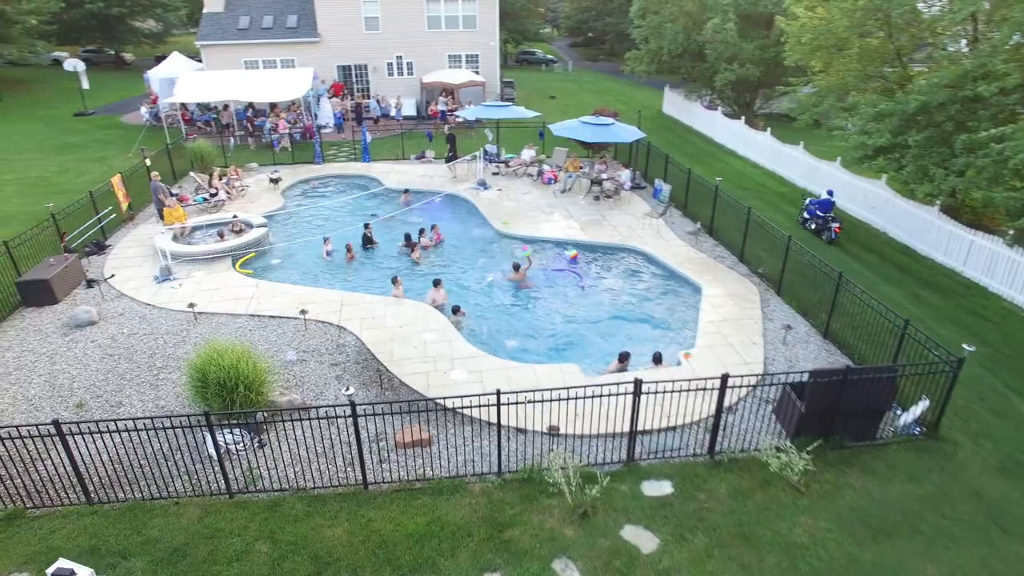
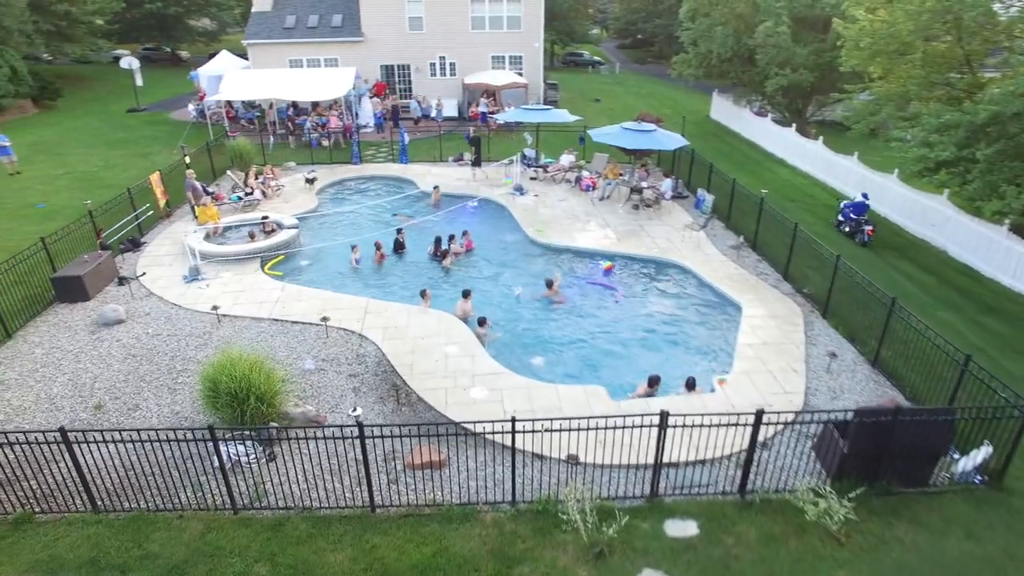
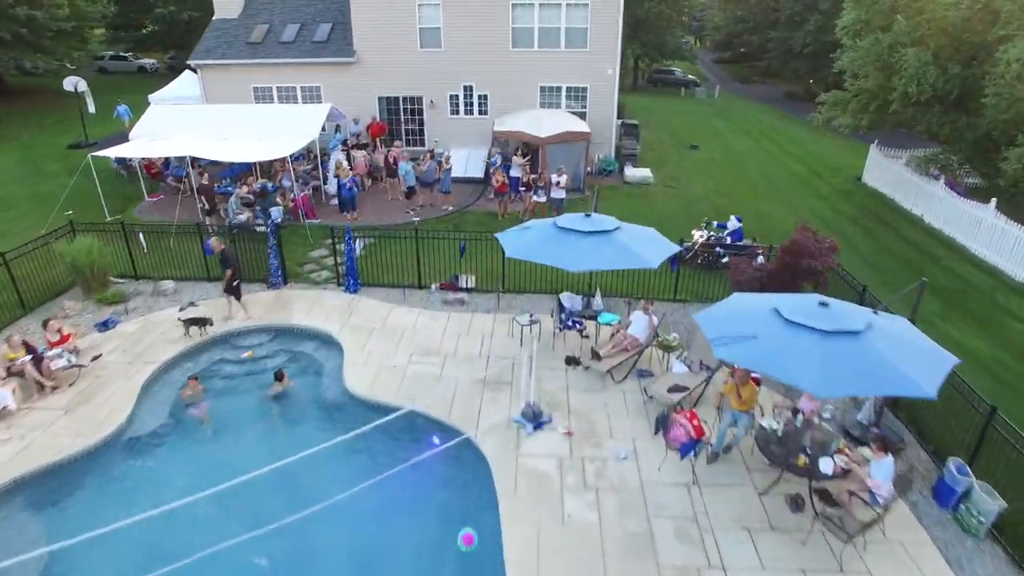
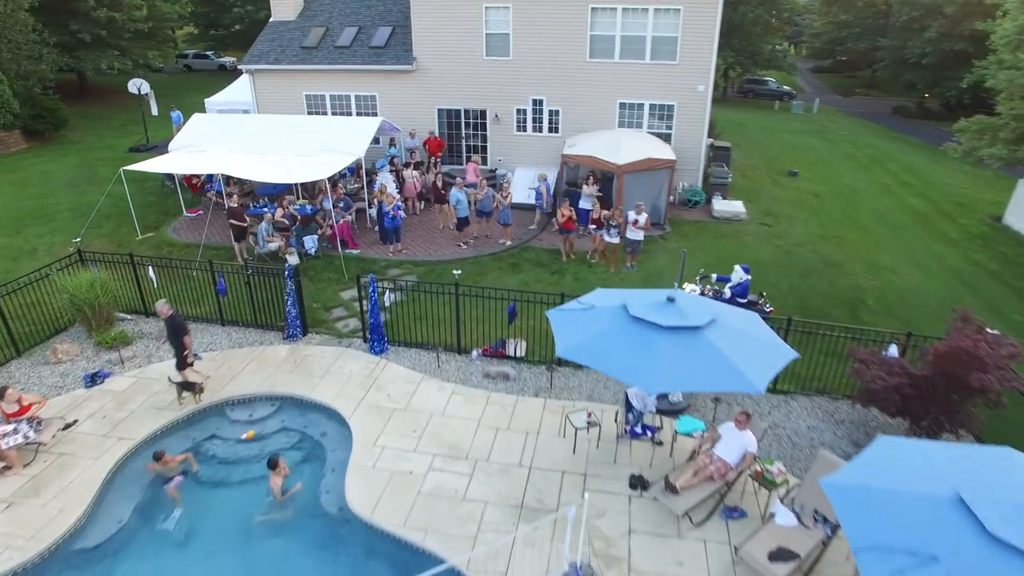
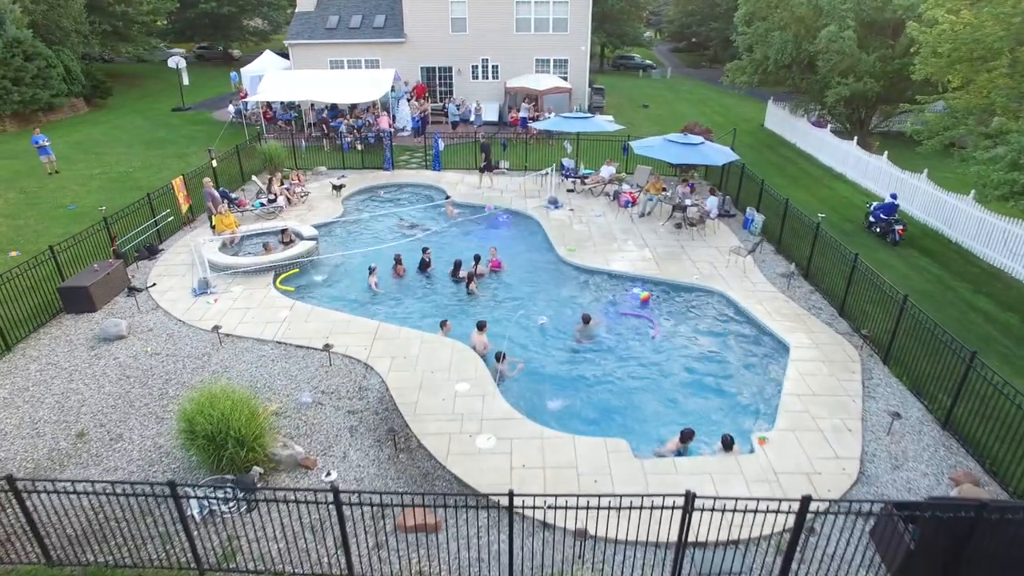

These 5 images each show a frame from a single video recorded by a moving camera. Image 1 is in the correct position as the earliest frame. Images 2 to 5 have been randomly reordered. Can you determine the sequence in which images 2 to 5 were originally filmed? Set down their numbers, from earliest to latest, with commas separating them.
2, 5, 3, 4
